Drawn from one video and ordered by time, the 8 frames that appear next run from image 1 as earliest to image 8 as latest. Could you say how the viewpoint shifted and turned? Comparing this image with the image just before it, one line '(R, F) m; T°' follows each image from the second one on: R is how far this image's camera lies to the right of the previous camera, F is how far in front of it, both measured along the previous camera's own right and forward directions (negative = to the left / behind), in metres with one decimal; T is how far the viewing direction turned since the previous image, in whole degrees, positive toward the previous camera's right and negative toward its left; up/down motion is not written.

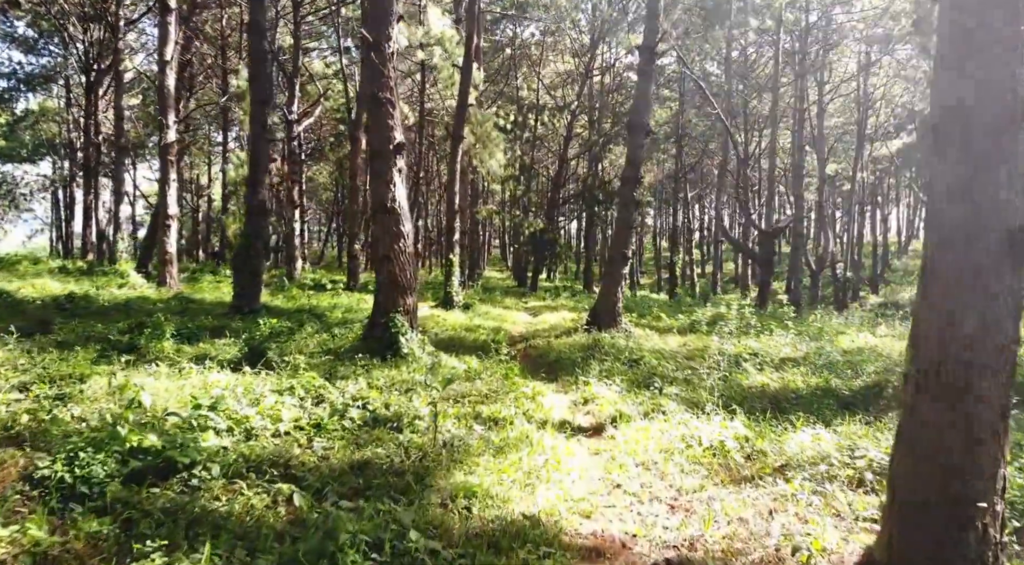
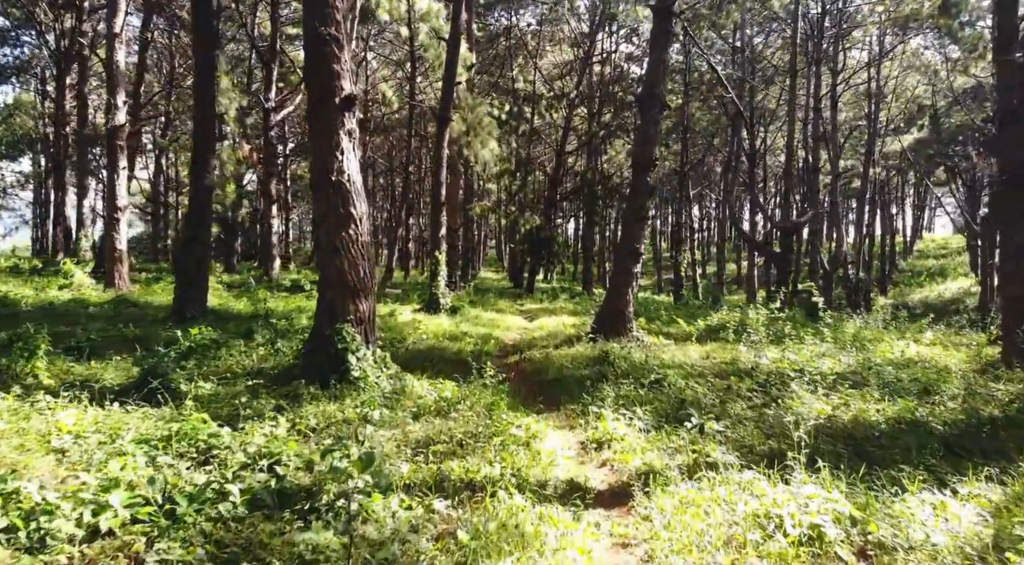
(+0.1, +2.1) m; 0°
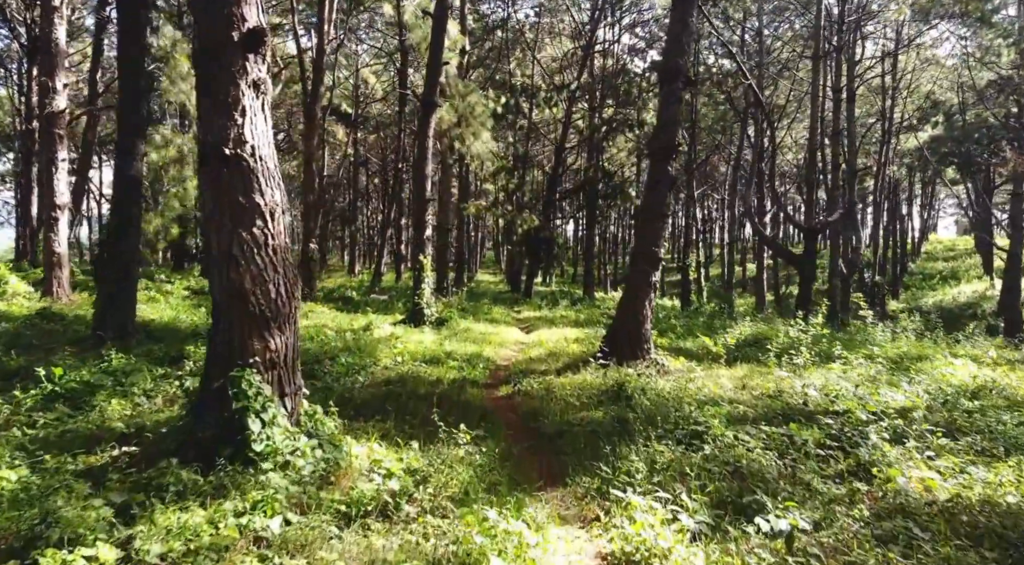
(+0.1, +2.1) m; 0°
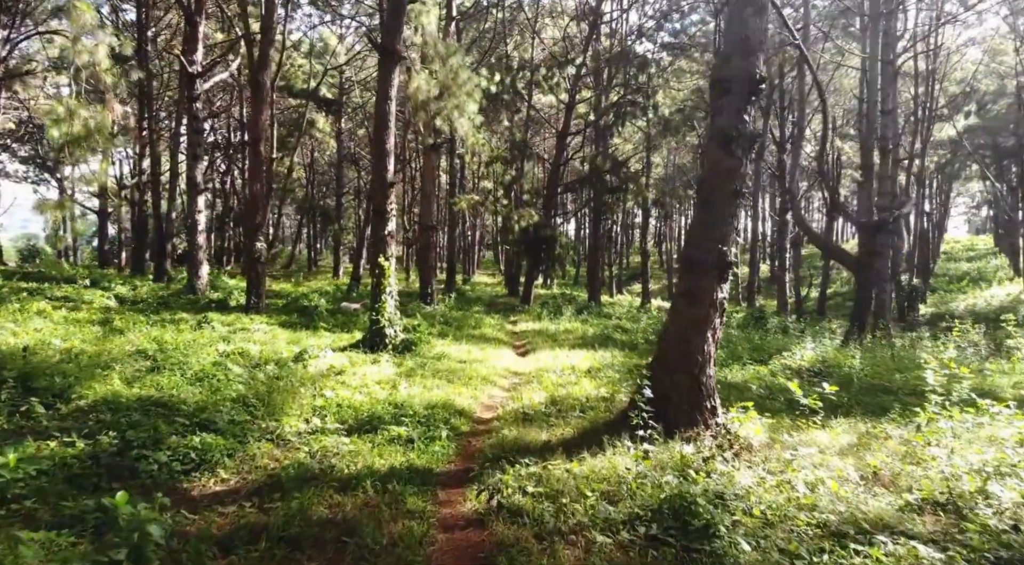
(+0.2, +3.7) m; 0°
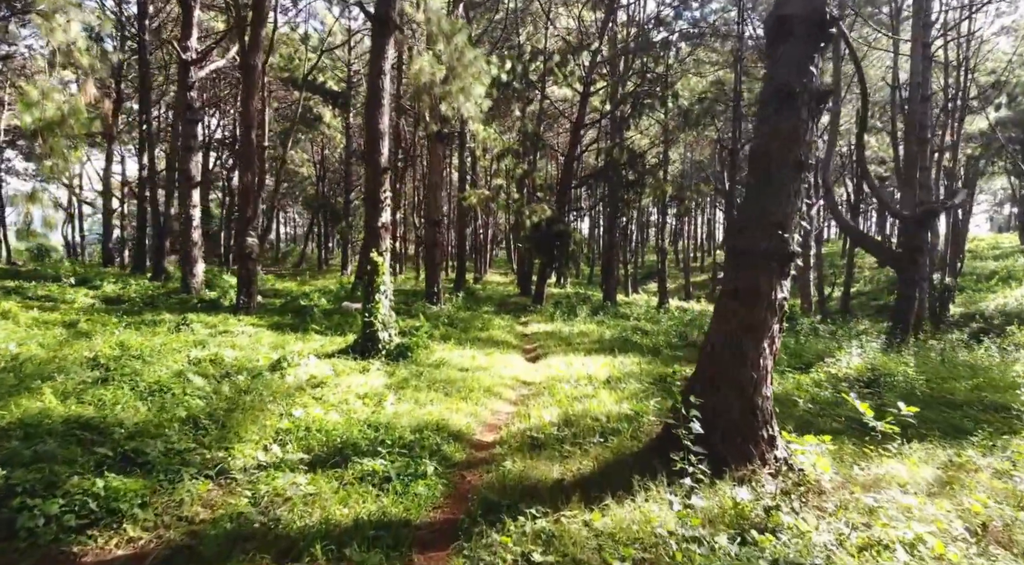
(+0.1, +1.2) m; -1°
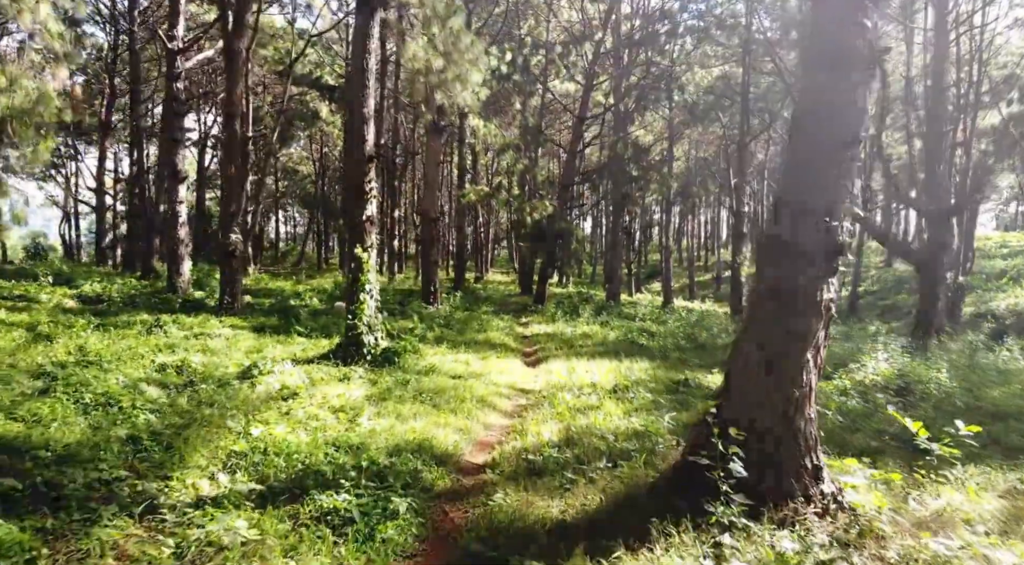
(+0.1, +0.8) m; 0°
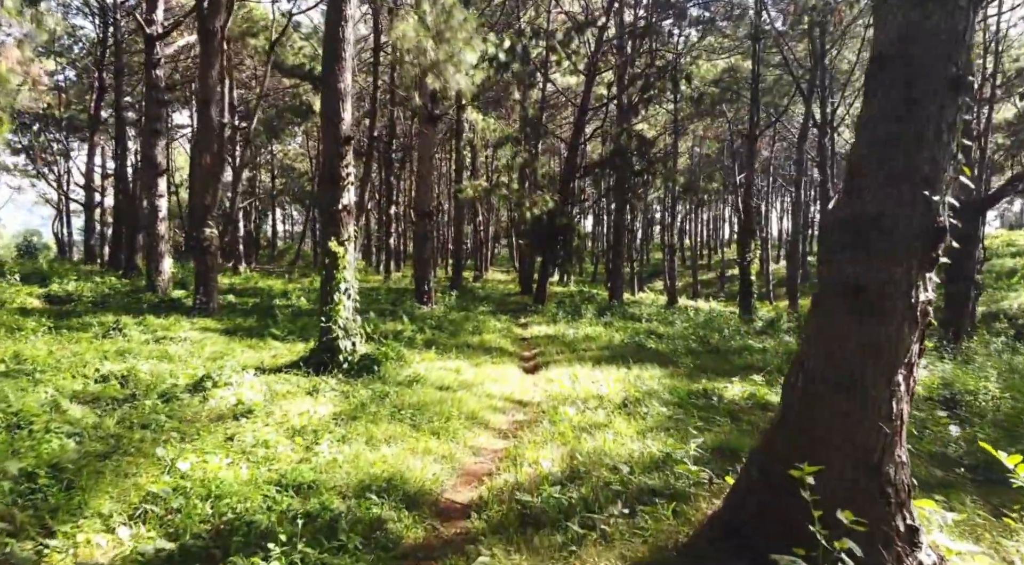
(+0.1, +1.0) m; 0°
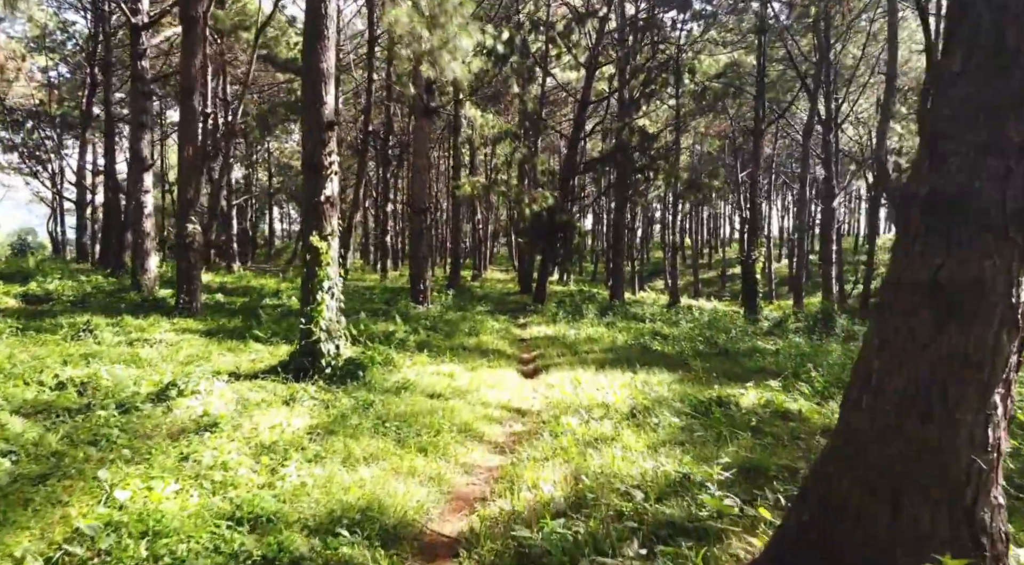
(0.0, +0.6) m; 0°
